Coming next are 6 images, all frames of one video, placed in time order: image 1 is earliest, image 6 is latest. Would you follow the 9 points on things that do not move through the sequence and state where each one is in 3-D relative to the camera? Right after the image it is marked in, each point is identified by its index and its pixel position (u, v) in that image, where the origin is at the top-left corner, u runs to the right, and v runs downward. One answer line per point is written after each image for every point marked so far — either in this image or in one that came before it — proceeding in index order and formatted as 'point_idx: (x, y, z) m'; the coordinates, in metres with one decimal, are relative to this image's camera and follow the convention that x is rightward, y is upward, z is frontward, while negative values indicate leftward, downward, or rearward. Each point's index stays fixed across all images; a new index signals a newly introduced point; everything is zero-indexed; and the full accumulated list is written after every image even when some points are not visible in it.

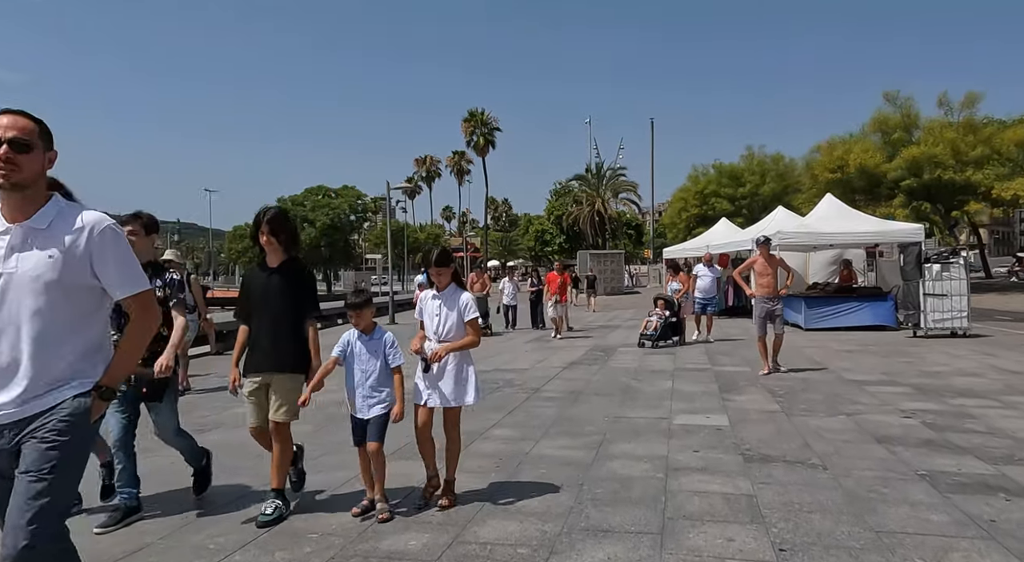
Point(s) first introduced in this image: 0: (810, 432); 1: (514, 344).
0: (+2.6, -1.3, +6.5) m
1: (0.0, -1.4, +15.2) m
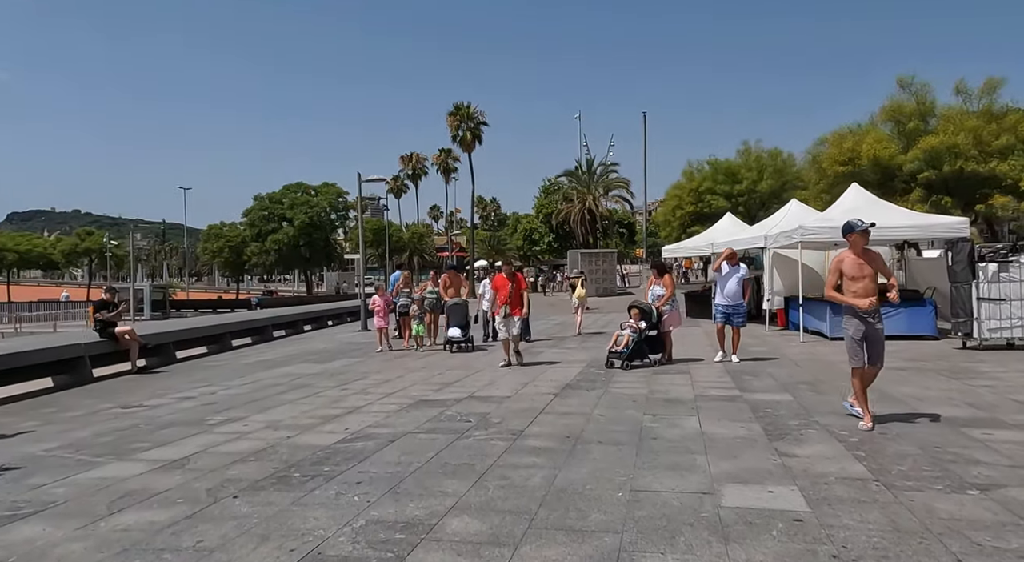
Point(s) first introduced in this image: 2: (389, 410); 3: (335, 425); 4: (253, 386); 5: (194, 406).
0: (+2.4, -1.4, +4.1) m
1: (-0.3, -1.4, +12.8) m
2: (-1.4, -1.5, +8.7) m
3: (-1.9, -1.5, +7.8) m
4: (-4.0, -1.6, +11.3) m
5: (-4.0, -1.6, +9.3) m
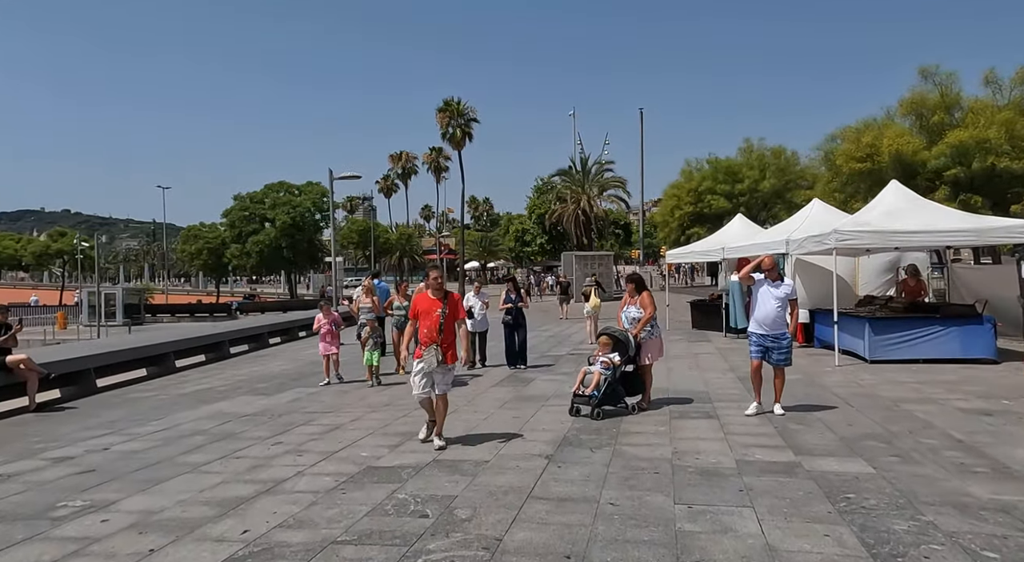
0: (+2.3, -1.6, +1.8) m
1: (-0.5, -1.7, +10.4) m
2: (-1.6, -1.8, +6.3) m
3: (-2.1, -1.8, +5.4) m
4: (-4.2, -1.8, +8.9) m
5: (-4.2, -1.8, +6.9) m
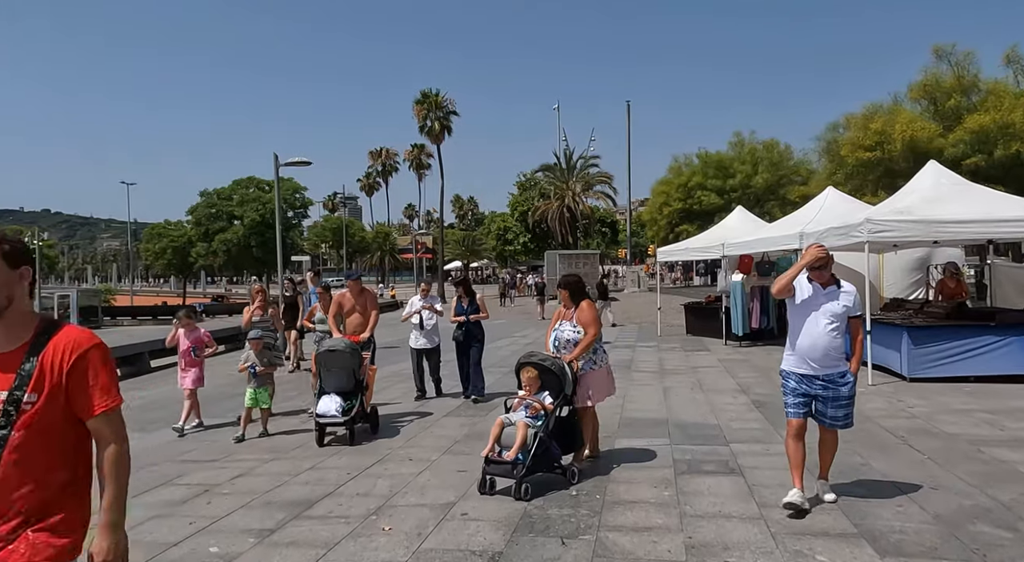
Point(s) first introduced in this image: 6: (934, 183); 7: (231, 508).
0: (+1.9, -1.6, -0.8) m
1: (-1.0, -1.7, +7.8) m
2: (-2.1, -1.8, +3.7) m
3: (-2.5, -1.8, +2.8) m
4: (-4.7, -1.9, +6.3) m
5: (-4.6, -1.8, +4.2) m
6: (+7.1, +1.6, +12.3) m
7: (-2.2, -1.8, +5.9) m
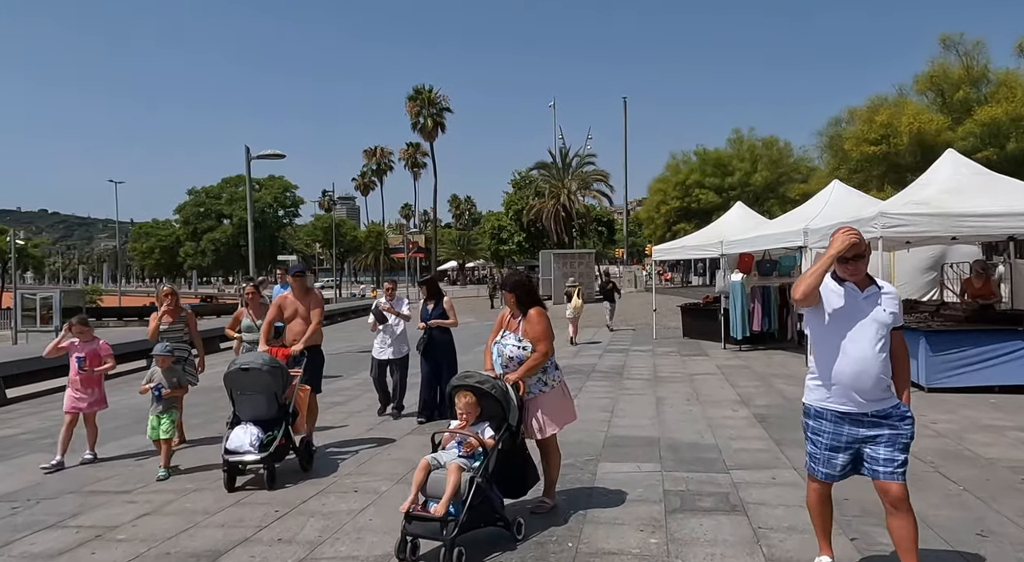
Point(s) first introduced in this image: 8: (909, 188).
0: (+1.6, -1.6, -1.8) m
1: (-1.4, -1.7, +6.7) m
2: (-2.4, -1.8, +2.6) m
3: (-2.8, -1.8, +1.8) m
4: (-5.0, -1.9, +5.2) m
5: (-4.9, -1.8, +3.1) m
6: (+6.7, +1.6, +11.3) m
7: (-2.5, -1.8, +4.8) m
8: (+6.1, +1.4, +11.3) m
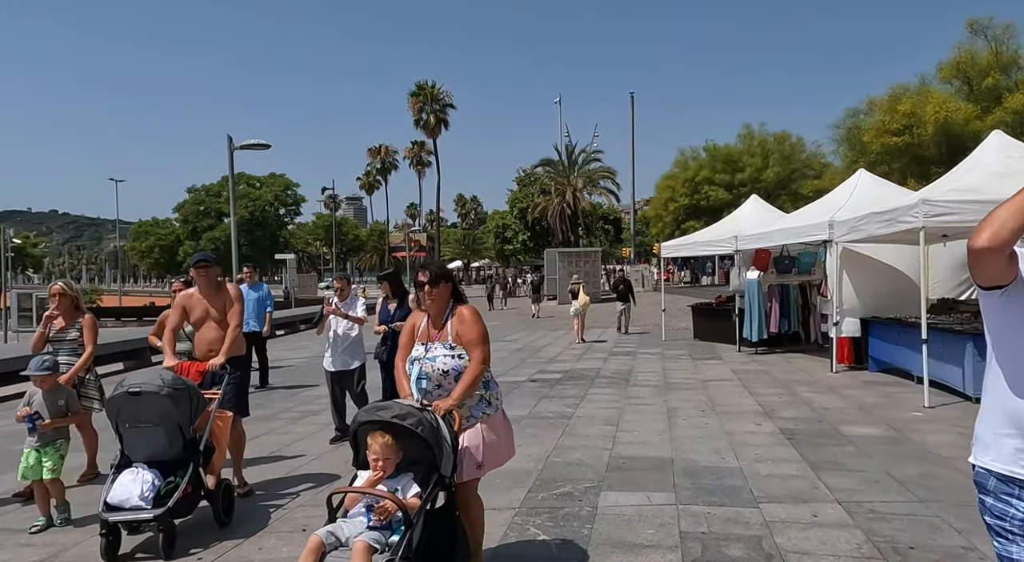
0: (+1.4, -1.6, -3.0) m
1: (-1.5, -1.7, +5.6) m
2: (-2.6, -1.7, +1.5) m
3: (-3.0, -1.7, +0.6) m
4: (-5.1, -1.8, +4.1) m
5: (-5.1, -1.8, +2.0) m
6: (+6.7, +1.7, +10.1) m
7: (-2.7, -1.7, +3.7) m
8: (+6.0, +1.5, +10.1) m
